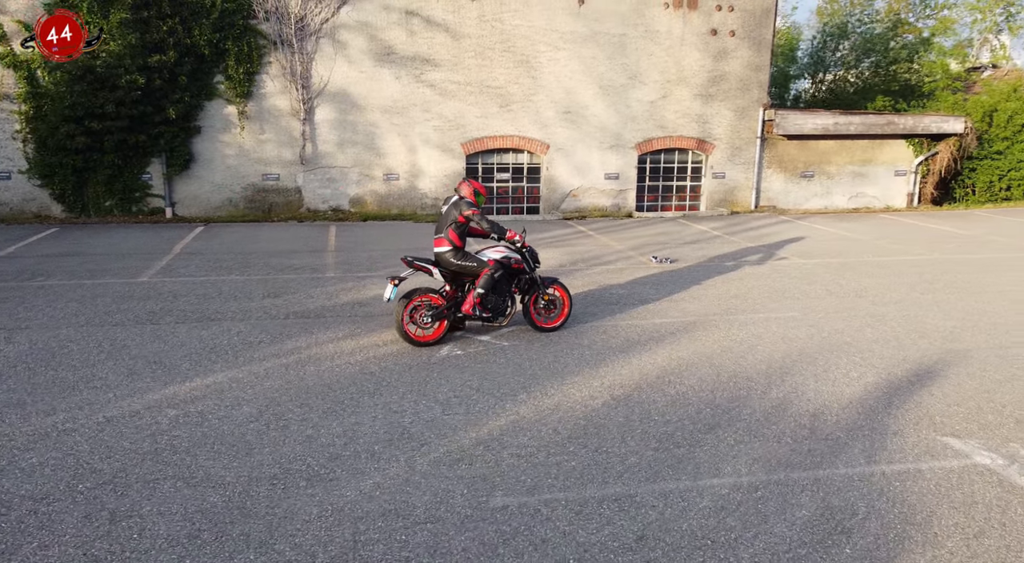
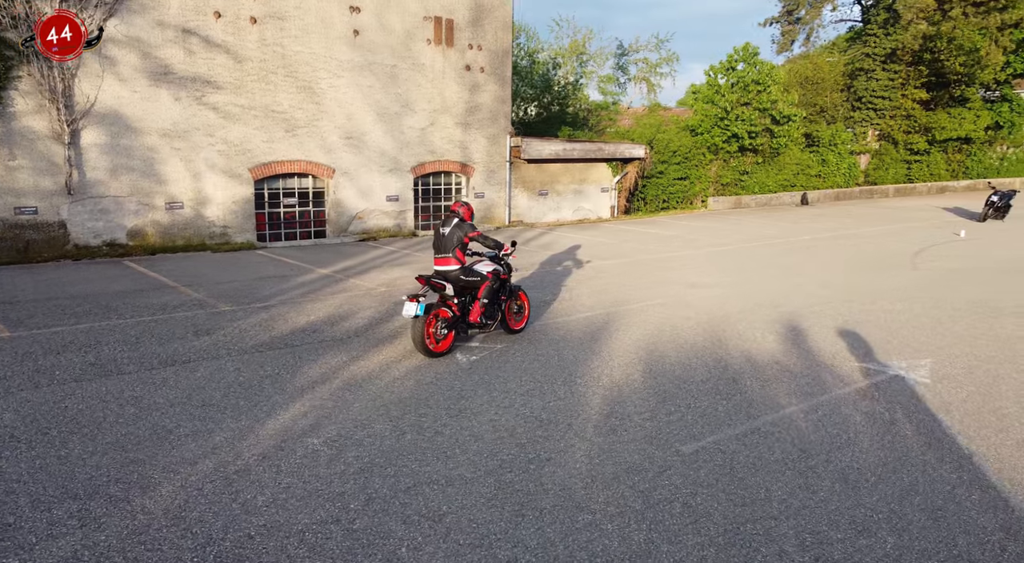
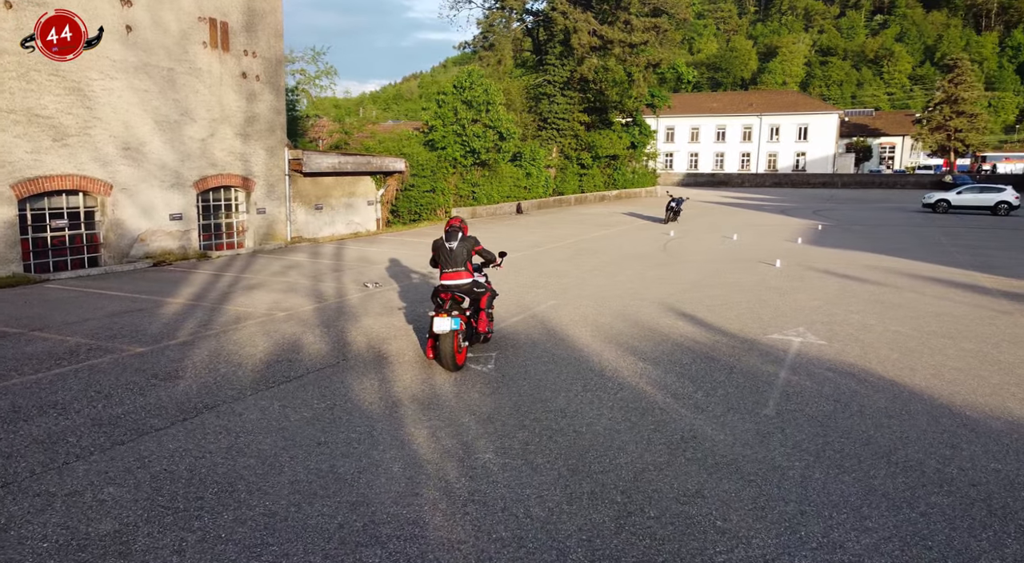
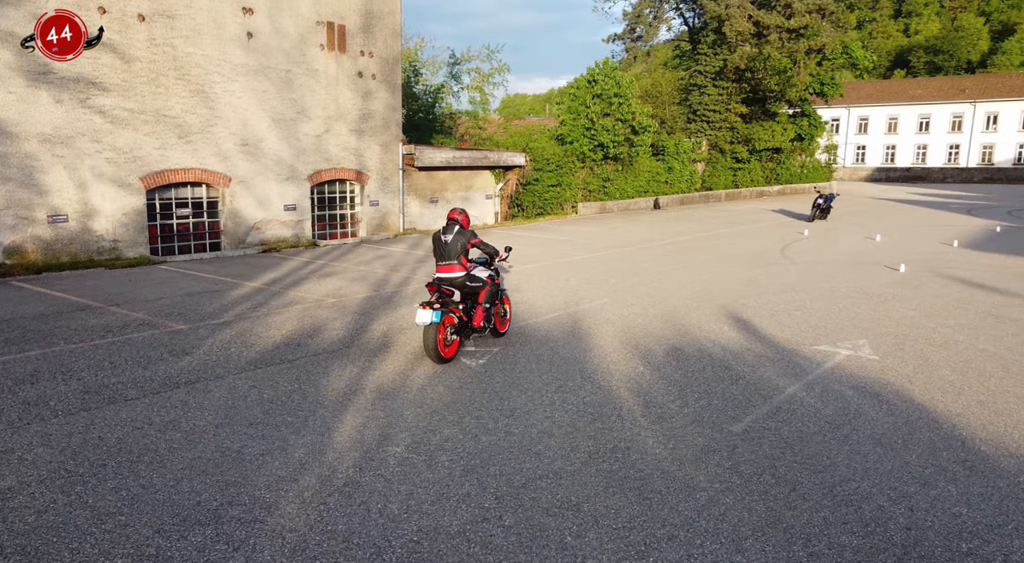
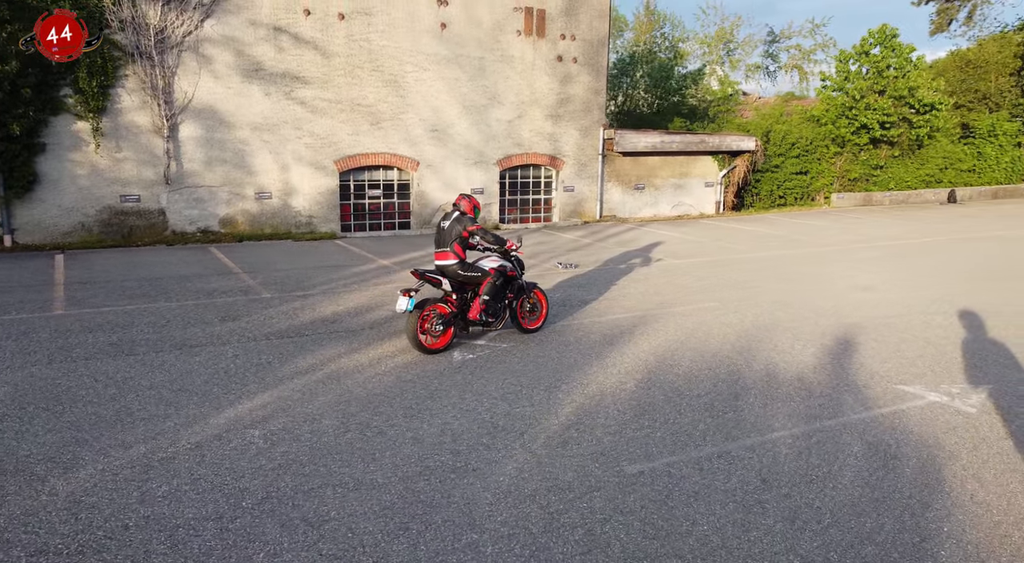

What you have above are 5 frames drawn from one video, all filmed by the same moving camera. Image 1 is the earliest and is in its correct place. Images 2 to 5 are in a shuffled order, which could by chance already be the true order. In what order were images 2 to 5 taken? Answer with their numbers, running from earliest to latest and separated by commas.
5, 2, 4, 3
